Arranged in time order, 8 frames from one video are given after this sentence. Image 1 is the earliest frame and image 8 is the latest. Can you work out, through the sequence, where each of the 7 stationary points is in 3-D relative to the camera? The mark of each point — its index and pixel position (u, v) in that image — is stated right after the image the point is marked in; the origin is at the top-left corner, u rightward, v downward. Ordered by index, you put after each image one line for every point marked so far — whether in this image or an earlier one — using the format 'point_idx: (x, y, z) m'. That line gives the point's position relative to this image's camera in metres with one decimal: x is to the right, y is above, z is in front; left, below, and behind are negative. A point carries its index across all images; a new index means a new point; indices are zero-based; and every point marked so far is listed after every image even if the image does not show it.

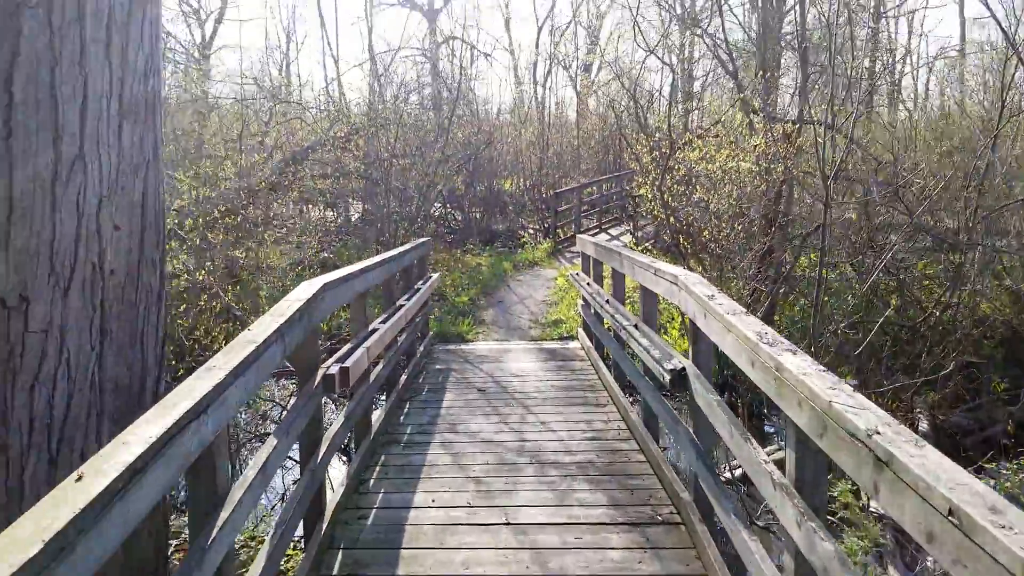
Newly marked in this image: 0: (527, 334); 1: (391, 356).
0: (+0.1, -0.4, +7.5) m
1: (-0.7, -0.4, +4.7) m
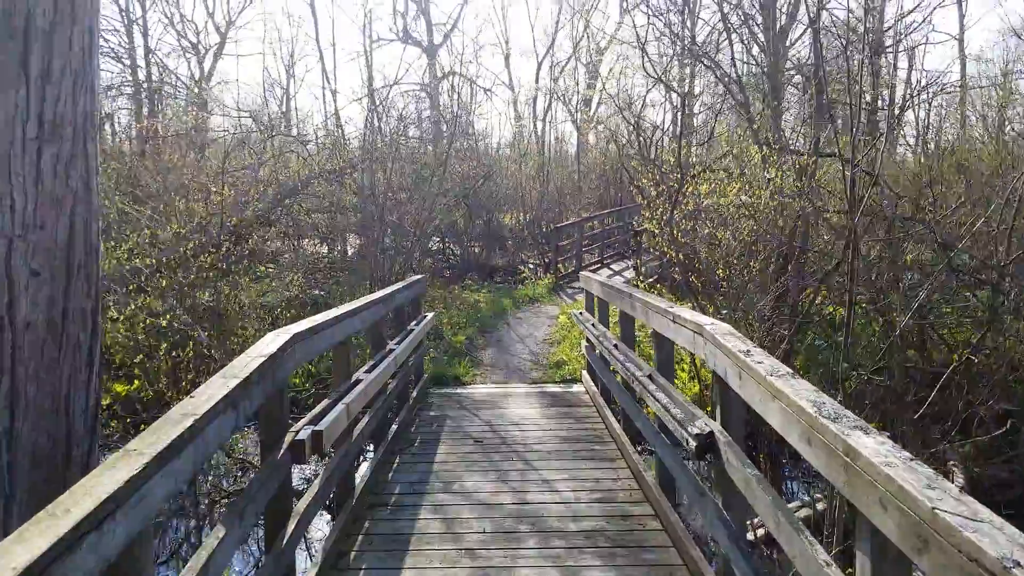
0: (+0.1, -0.8, +7.1) m
1: (-0.7, -0.6, +4.3) m
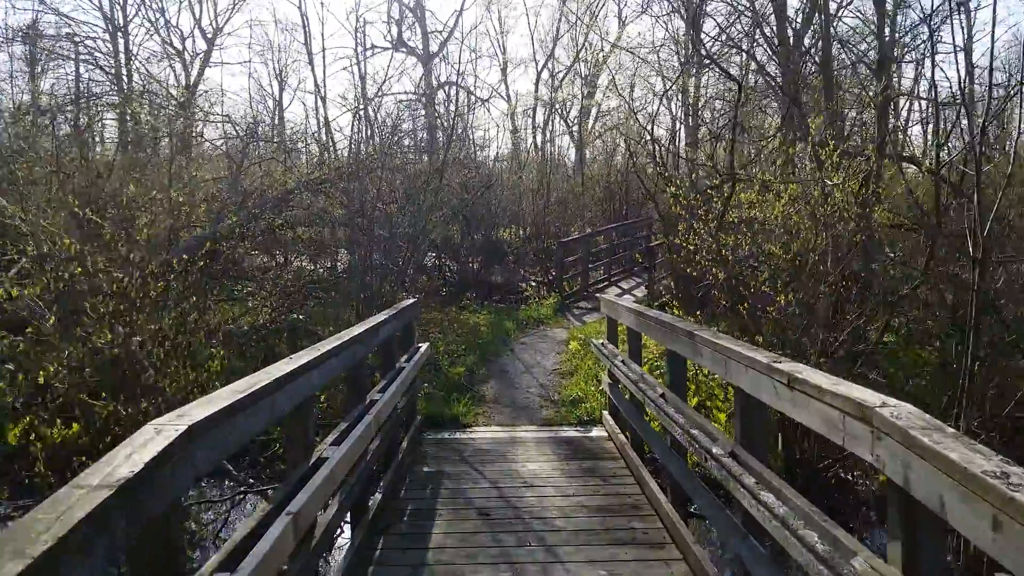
0: (+0.2, -1.0, +6.1) m
1: (-0.6, -0.8, +3.3) m
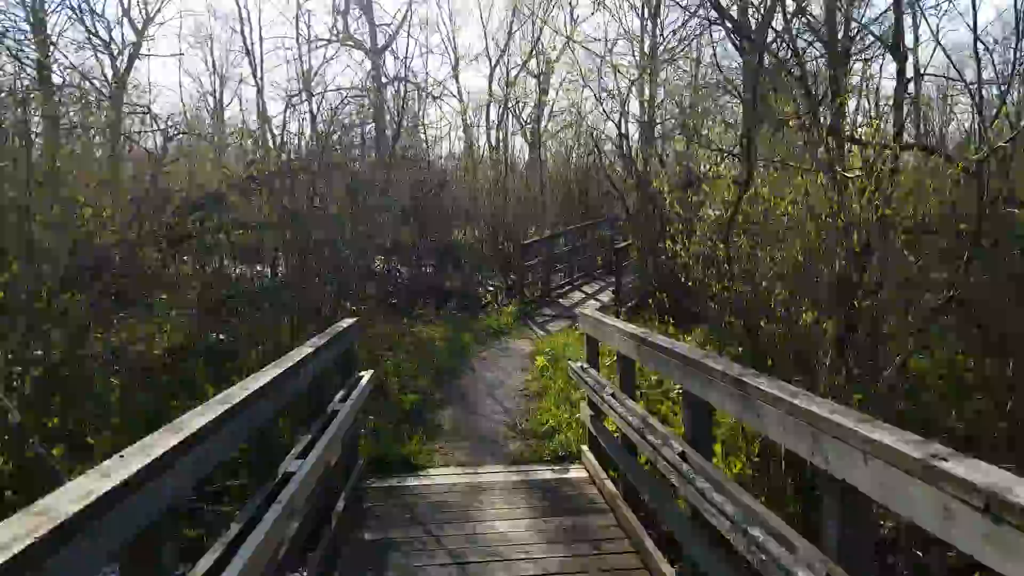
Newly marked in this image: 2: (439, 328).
0: (-0.1, -1.1, +5.2) m
1: (-0.7, -0.9, +2.3) m
2: (-0.8, -0.5, +9.2) m
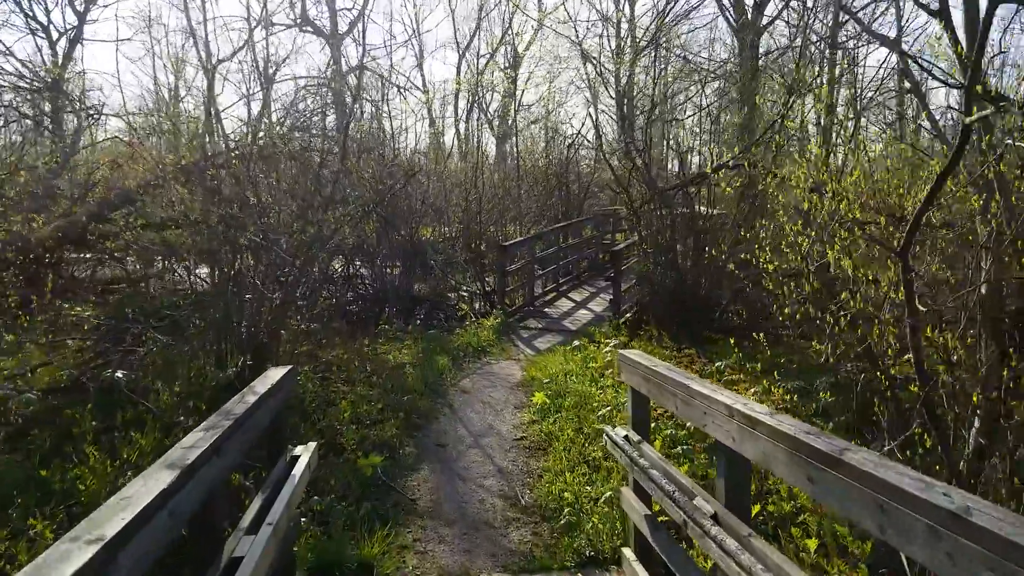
0: (0.0, -1.2, +3.7) m
1: (-0.6, -1.0, +0.8) m
2: (-1.0, -0.6, +7.6) m
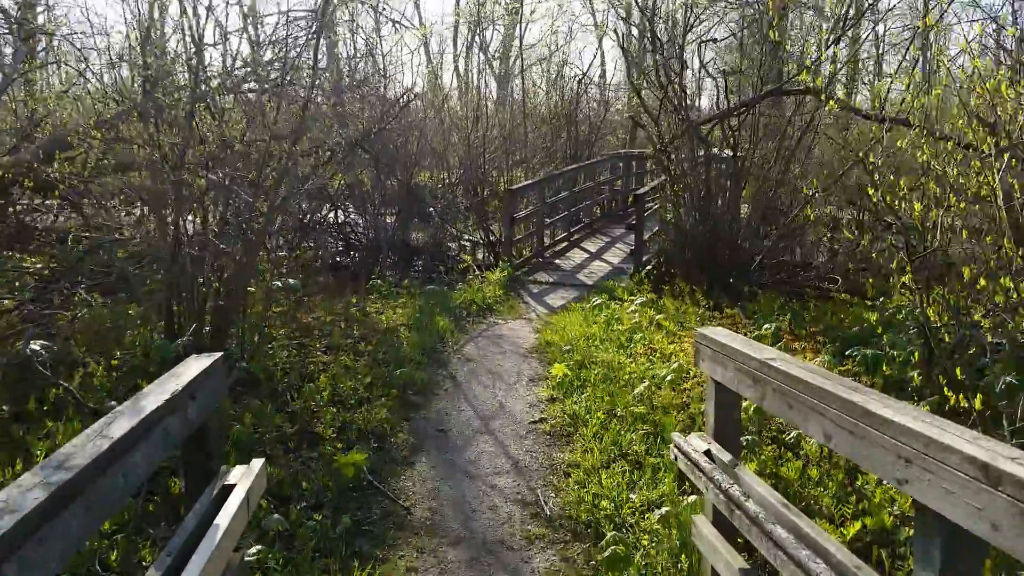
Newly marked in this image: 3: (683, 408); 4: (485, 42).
0: (0.0, -1.0, +2.8) m
1: (-0.5, -1.0, -0.1) m
2: (-0.9, -0.1, +6.7) m
3: (+0.9, -0.6, +4.1) m
4: (-0.5, +5.4, +17.4) m
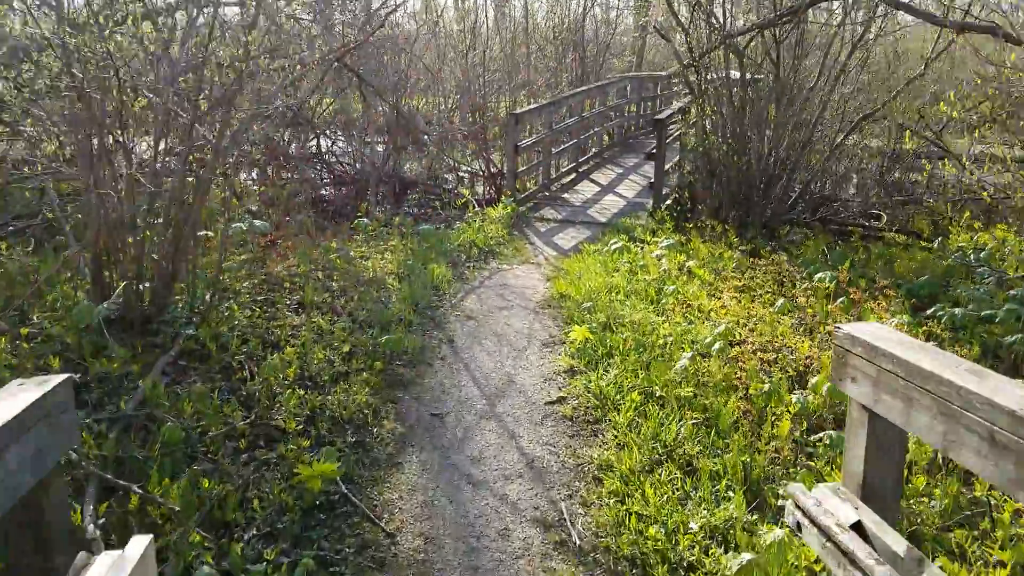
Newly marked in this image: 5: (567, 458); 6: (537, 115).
0: (+0.1, -0.9, +2.0) m
1: (-0.4, -1.2, -0.9) m
2: (-0.9, +0.3, +5.8) m
3: (+0.9, -0.4, +3.2) m
4: (-0.5, +6.8, +16.0) m
5: (+0.2, -0.6, +2.9) m
6: (+0.3, +1.9, +8.7) m
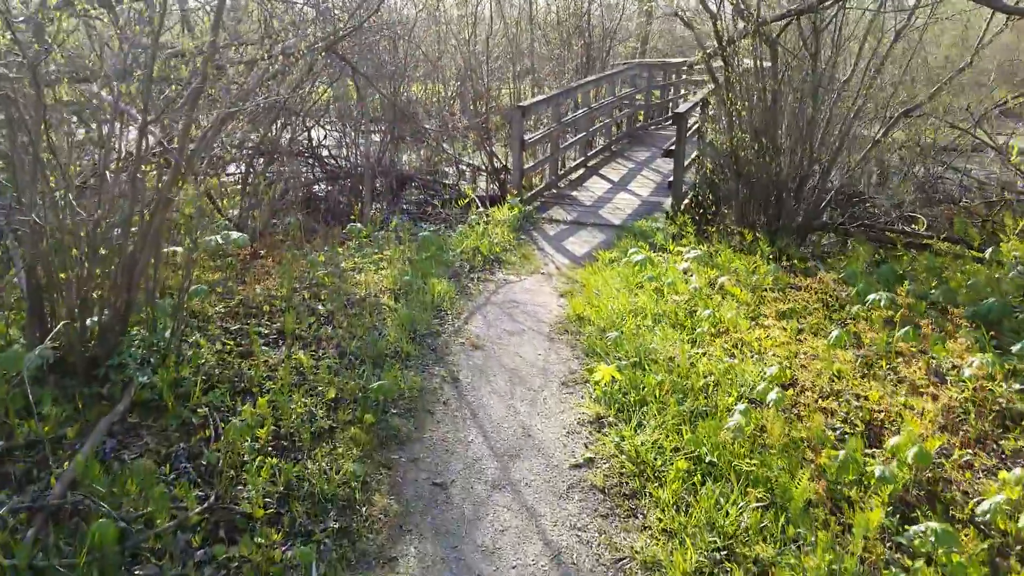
0: (+0.2, -1.1, +1.5) m
1: (-0.4, -1.4, -1.4) m
2: (-0.8, +0.2, +5.3) m
3: (+1.0, -0.6, +2.7) m
4: (-0.4, +6.8, +15.3) m
5: (+0.3, -0.8, +2.4) m
6: (+0.3, +1.9, +8.1) m
